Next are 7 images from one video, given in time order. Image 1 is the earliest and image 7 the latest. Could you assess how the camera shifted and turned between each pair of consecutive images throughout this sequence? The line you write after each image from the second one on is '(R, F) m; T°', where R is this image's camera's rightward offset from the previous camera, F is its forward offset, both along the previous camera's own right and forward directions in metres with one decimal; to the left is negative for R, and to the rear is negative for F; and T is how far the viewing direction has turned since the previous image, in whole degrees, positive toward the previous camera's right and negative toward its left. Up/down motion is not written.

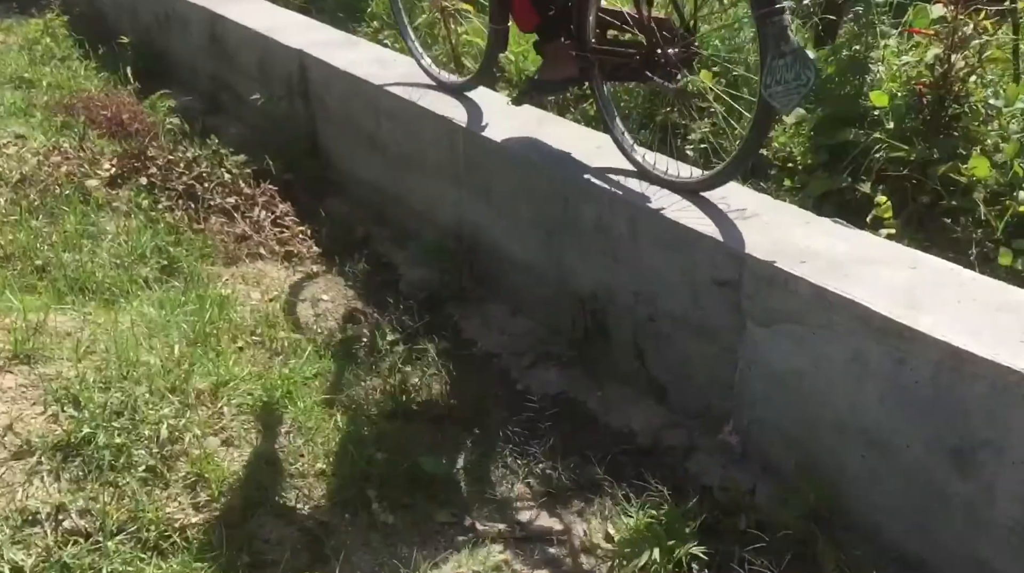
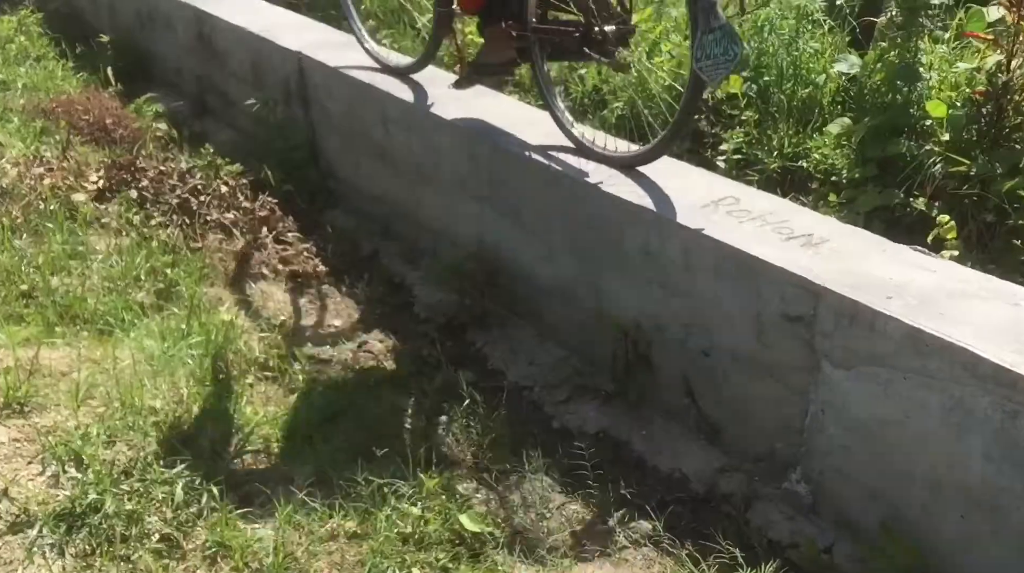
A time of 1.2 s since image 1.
(-0.2, +0.3) m; +1°
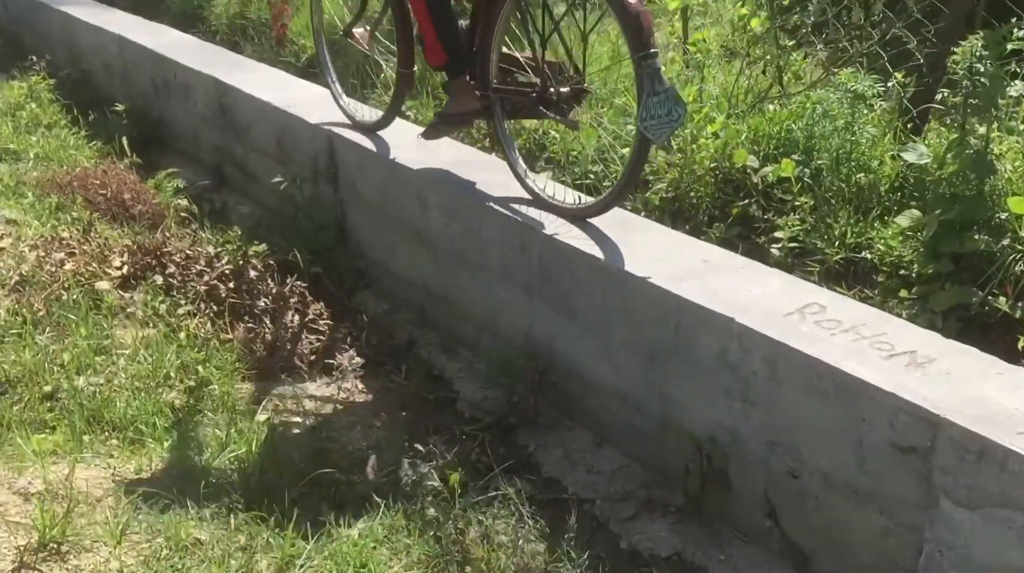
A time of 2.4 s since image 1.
(-0.2, +0.2) m; 0°
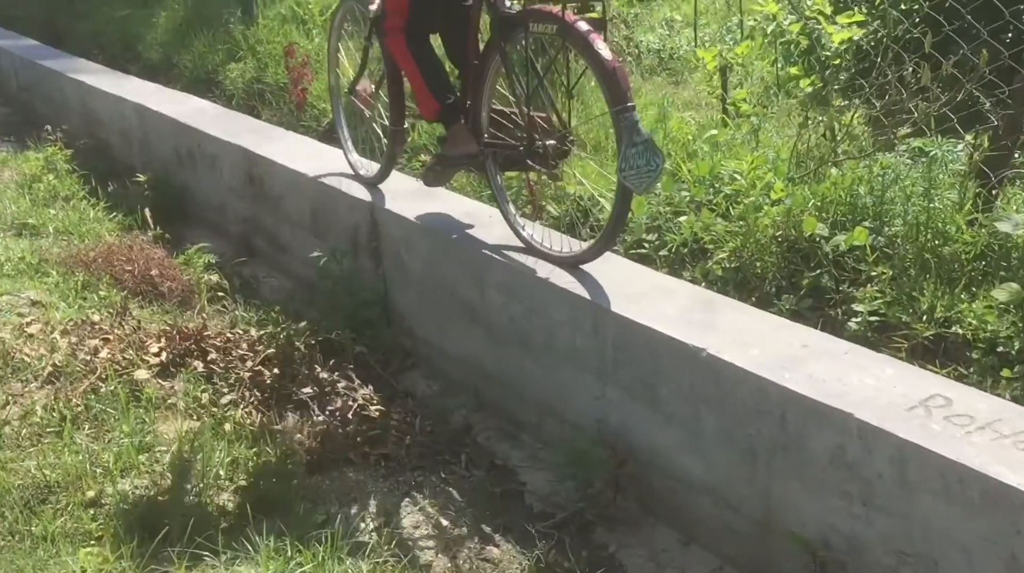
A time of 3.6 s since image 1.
(-0.2, +0.2) m; 0°
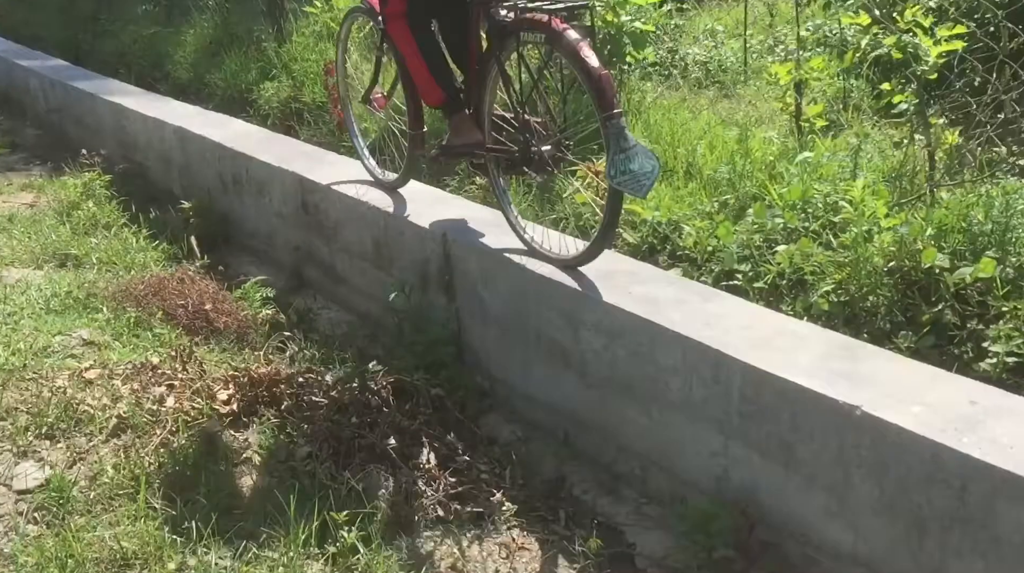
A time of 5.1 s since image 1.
(-0.3, +0.3) m; -1°
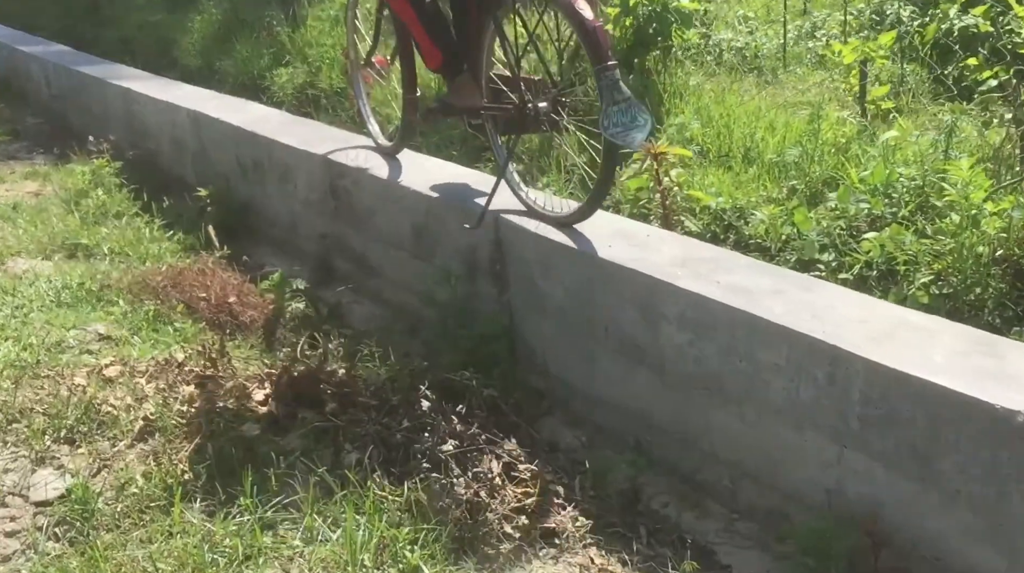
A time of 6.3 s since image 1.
(-0.2, +0.4) m; 0°
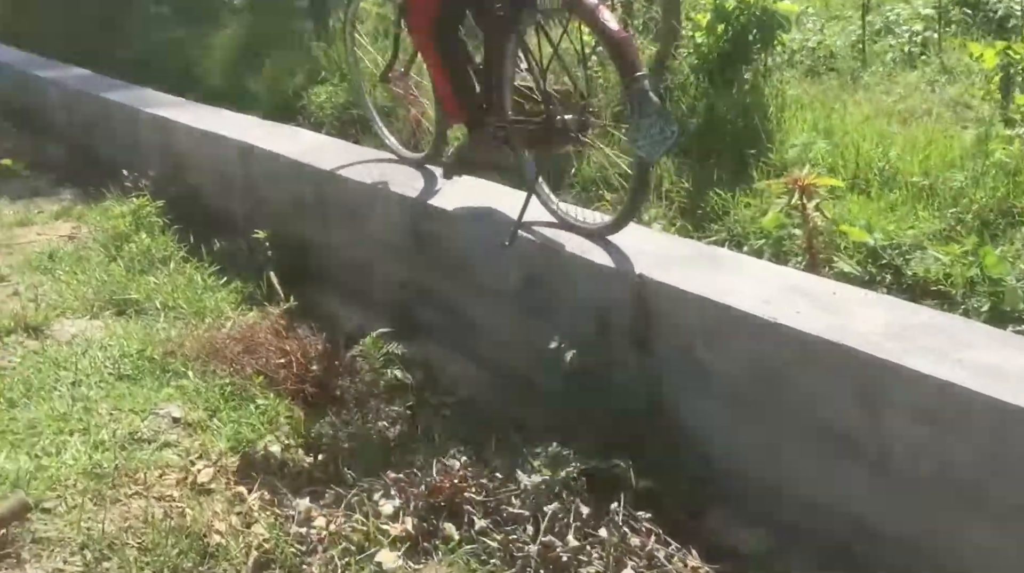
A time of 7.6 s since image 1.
(-0.4, +0.6) m; 0°
